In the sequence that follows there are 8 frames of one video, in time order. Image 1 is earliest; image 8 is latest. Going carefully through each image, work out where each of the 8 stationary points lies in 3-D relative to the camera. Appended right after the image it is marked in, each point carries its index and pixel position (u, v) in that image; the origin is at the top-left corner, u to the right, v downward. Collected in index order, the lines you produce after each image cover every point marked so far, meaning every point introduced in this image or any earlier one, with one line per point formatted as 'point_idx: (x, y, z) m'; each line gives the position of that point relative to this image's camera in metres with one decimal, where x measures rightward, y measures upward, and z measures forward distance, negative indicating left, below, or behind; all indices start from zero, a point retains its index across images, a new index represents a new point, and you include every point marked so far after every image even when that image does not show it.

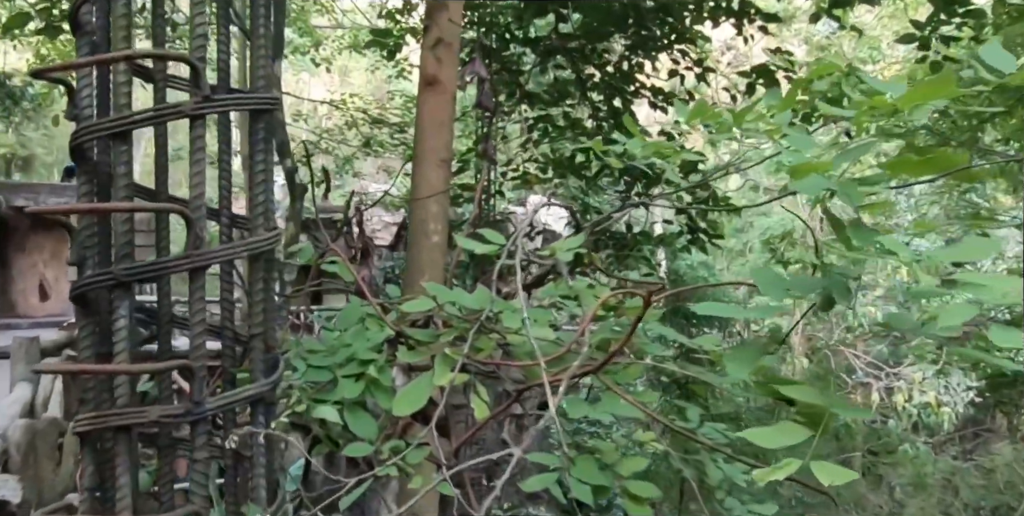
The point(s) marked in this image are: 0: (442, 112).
0: (-0.2, +0.5, +3.2) m
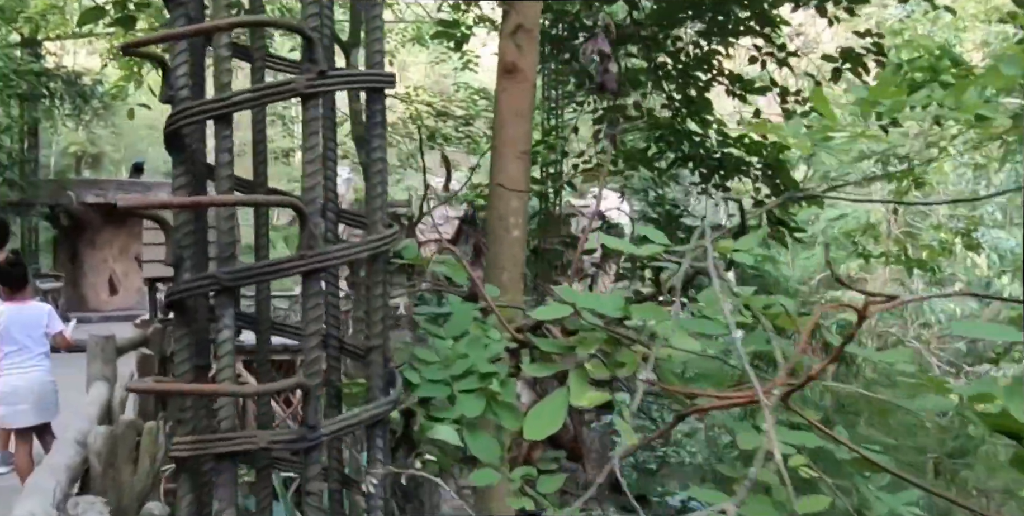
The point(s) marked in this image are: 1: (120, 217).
0: (0.0, +0.5, +3.0) m
1: (-5.0, +0.5, +12.9) m
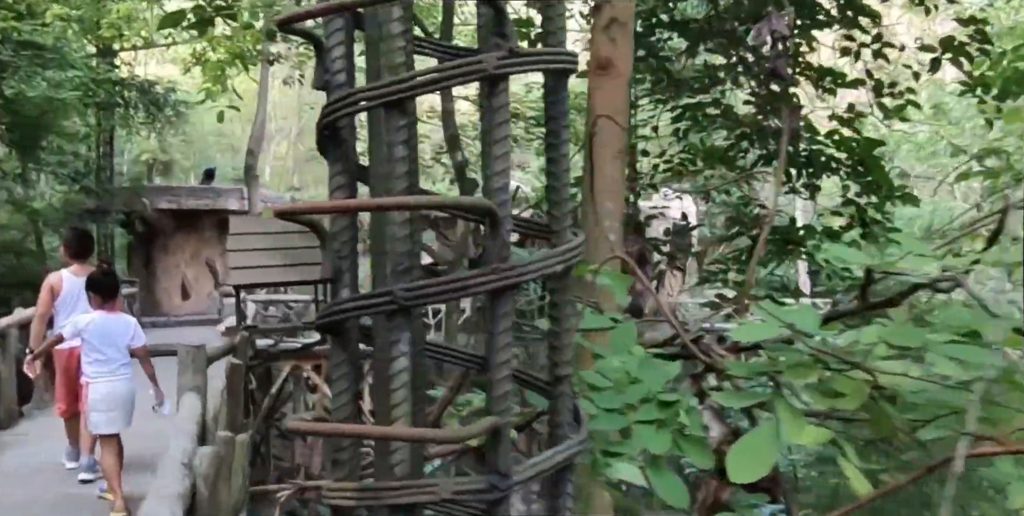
0: (+0.3, +0.5, +2.9) m
1: (-4.1, +0.5, +13.1) m
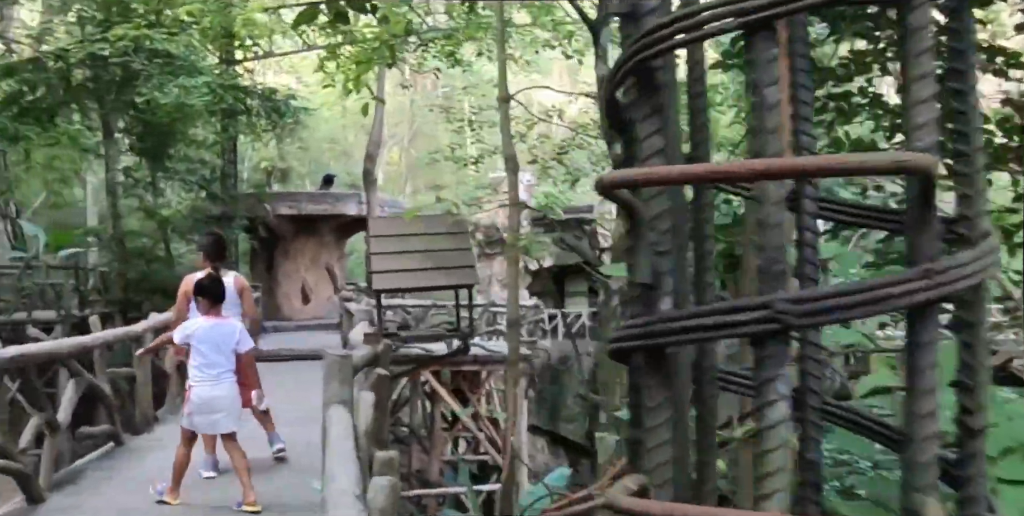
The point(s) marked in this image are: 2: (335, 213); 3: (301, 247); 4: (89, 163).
0: (+0.7, +0.5, +2.7) m
1: (-2.6, +0.4, +13.2) m
2: (-2.2, +0.6, +12.7) m
3: (-2.8, +0.1, +13.3) m
4: (-5.5, +1.2, +13.3) m
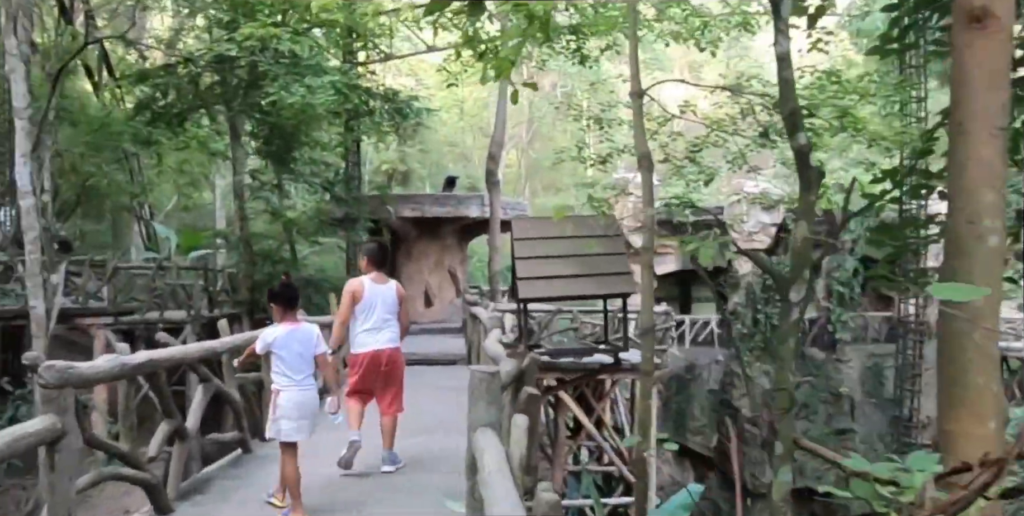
0: (+1.1, +0.4, +2.3) m
1: (-1.0, +0.4, +13.1) m
2: (-0.7, +0.5, +12.6) m
3: (-1.2, +0.1, +13.3) m
4: (-3.9, +1.2, +13.5) m
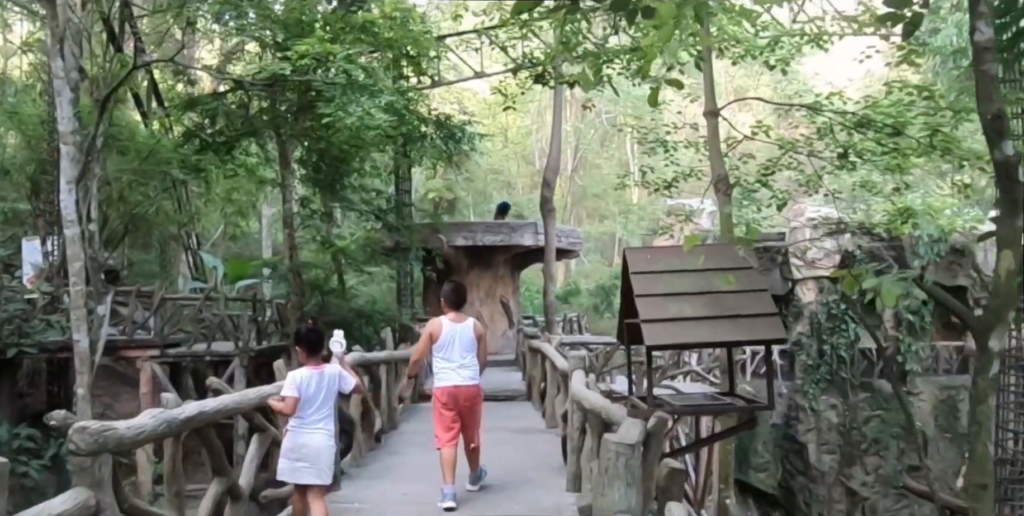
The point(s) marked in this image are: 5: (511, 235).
0: (+1.3, +0.4, +1.8) m
1: (-0.3, 0.0, +12.8) m
2: (0.0, +0.2, +12.2) m
3: (-0.5, -0.3, +12.9) m
4: (-3.2, +0.8, +13.3) m
5: (0.0, +0.3, +12.1) m
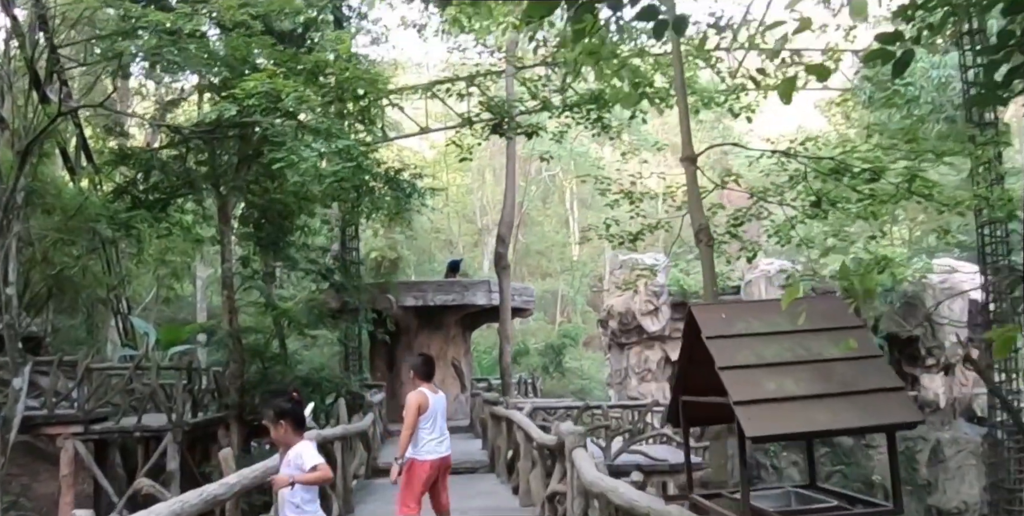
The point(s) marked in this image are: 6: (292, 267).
0: (+1.4, +0.3, +1.4) m
1: (-0.9, -0.7, +12.2) m
2: (-0.6, -0.5, +11.6) m
3: (-1.1, -1.0, +12.3) m
4: (-3.8, 0.0, +12.6) m
5: (-0.6, -0.4, +11.6) m
6: (-2.0, -0.1, +9.3) m
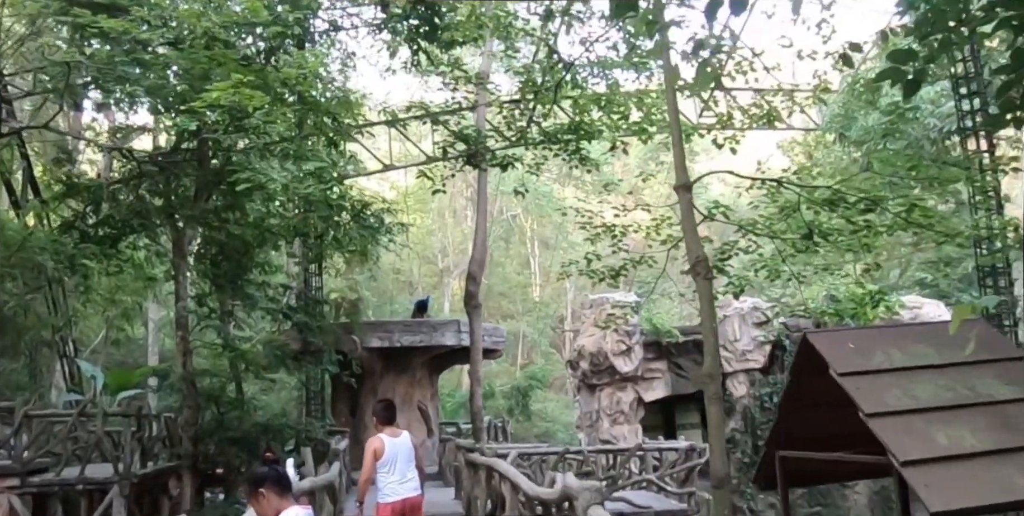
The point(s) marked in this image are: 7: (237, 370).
0: (+1.5, +0.3, +1.0) m
1: (-1.3, -1.2, +11.6) m
2: (-0.9, -0.9, +11.1) m
3: (-1.4, -1.5, +11.7) m
4: (-4.2, -0.4, +11.9) m
5: (-0.9, -0.8, +11.1) m
6: (-2.3, -0.4, +8.8) m
7: (-2.4, -1.0, +8.8) m
